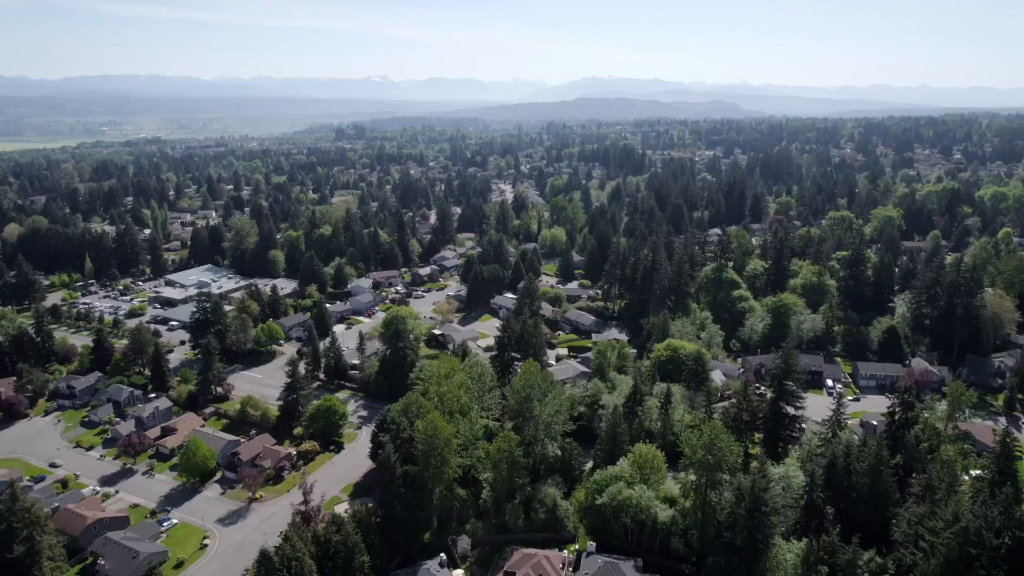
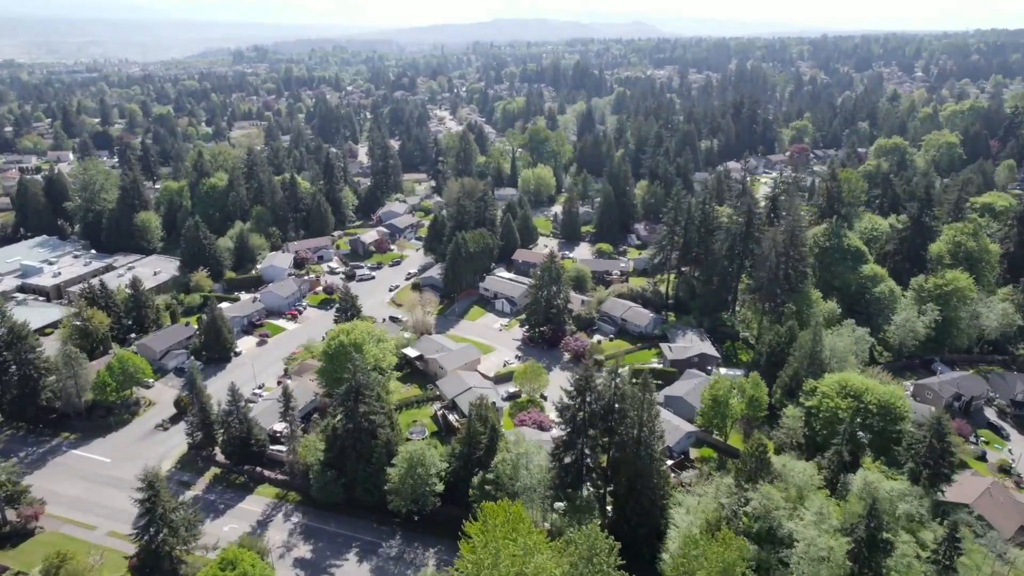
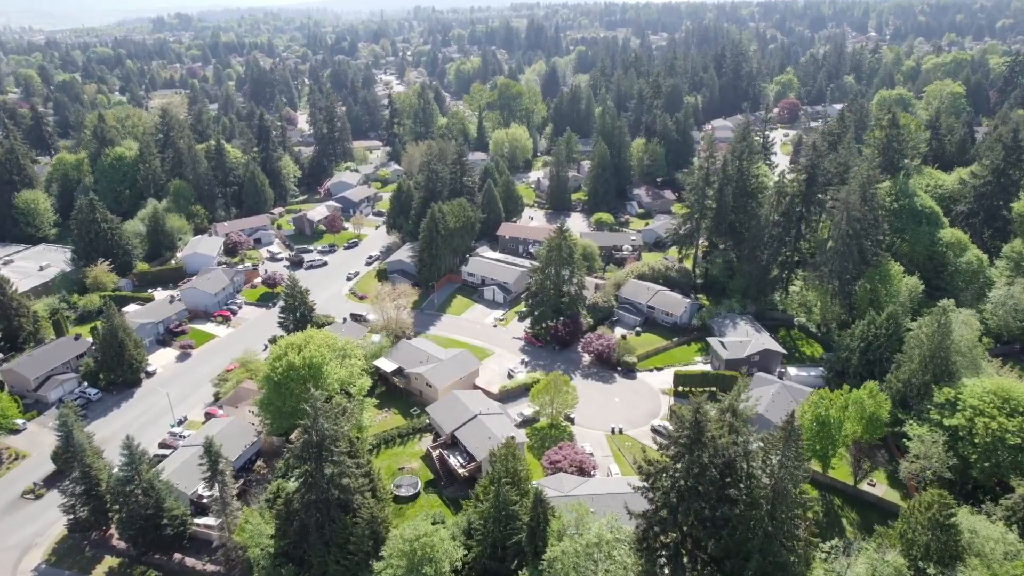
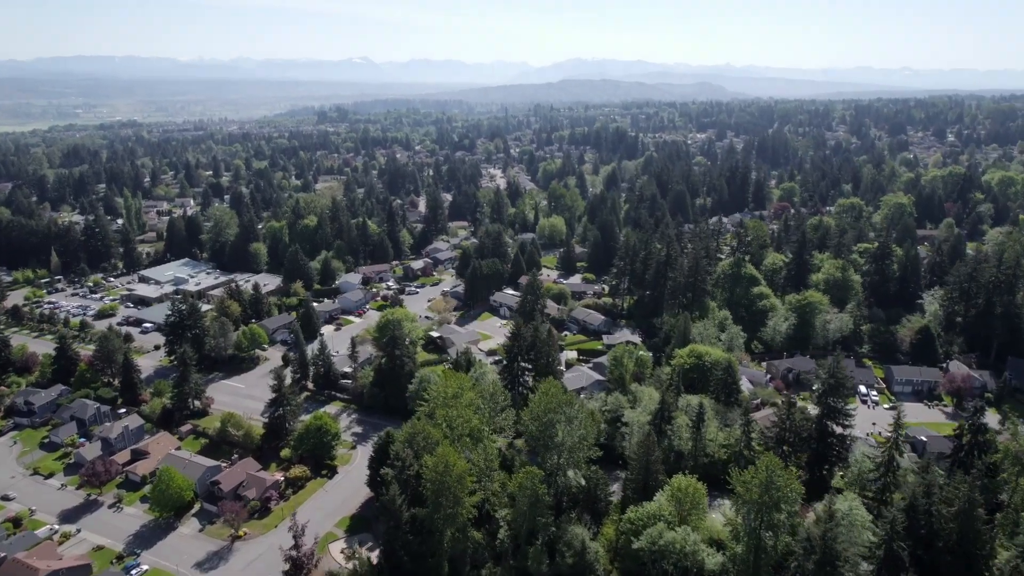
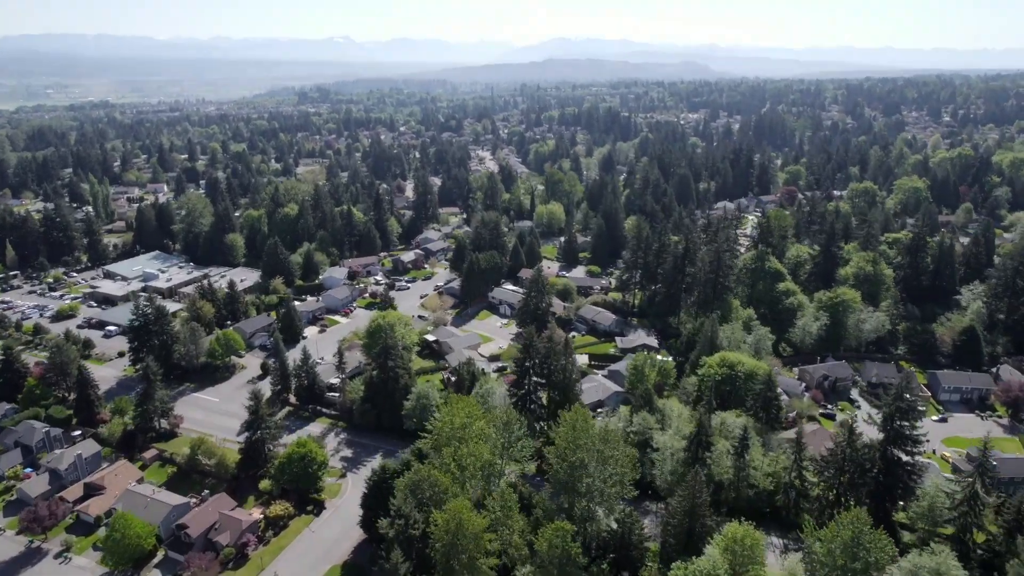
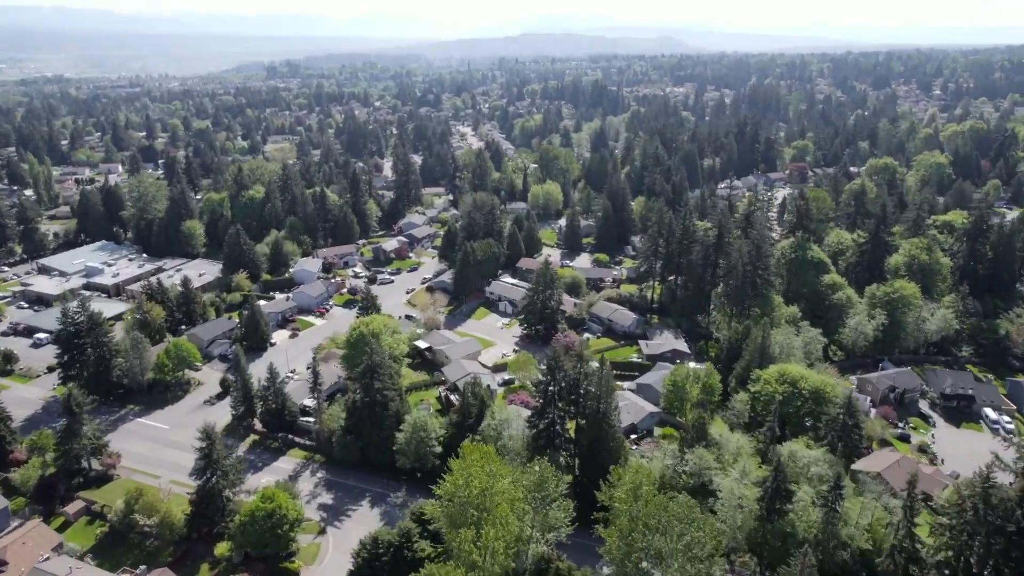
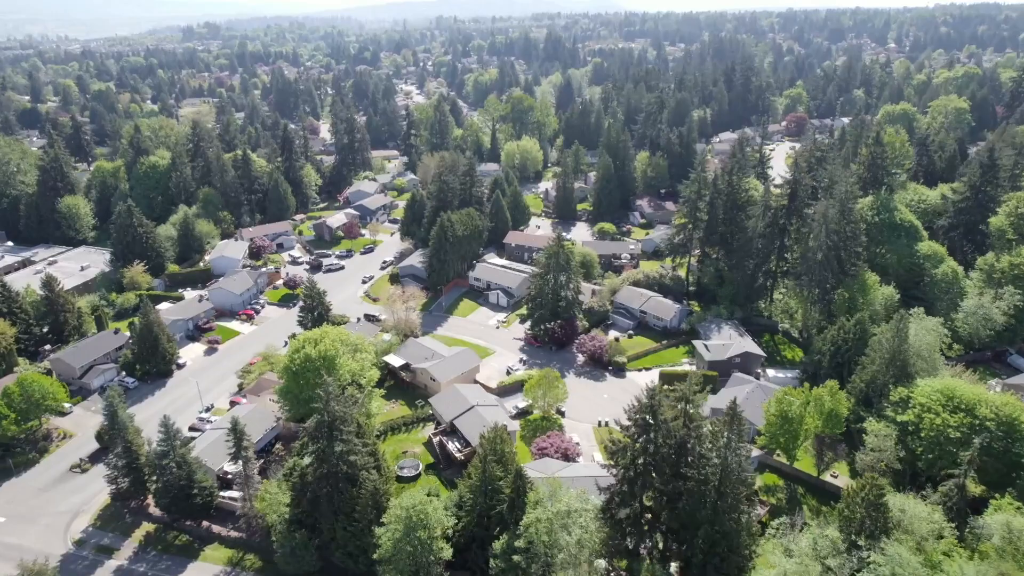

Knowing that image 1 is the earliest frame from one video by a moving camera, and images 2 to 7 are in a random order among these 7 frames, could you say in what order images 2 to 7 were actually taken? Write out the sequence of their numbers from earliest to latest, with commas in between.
4, 5, 6, 2, 7, 3
